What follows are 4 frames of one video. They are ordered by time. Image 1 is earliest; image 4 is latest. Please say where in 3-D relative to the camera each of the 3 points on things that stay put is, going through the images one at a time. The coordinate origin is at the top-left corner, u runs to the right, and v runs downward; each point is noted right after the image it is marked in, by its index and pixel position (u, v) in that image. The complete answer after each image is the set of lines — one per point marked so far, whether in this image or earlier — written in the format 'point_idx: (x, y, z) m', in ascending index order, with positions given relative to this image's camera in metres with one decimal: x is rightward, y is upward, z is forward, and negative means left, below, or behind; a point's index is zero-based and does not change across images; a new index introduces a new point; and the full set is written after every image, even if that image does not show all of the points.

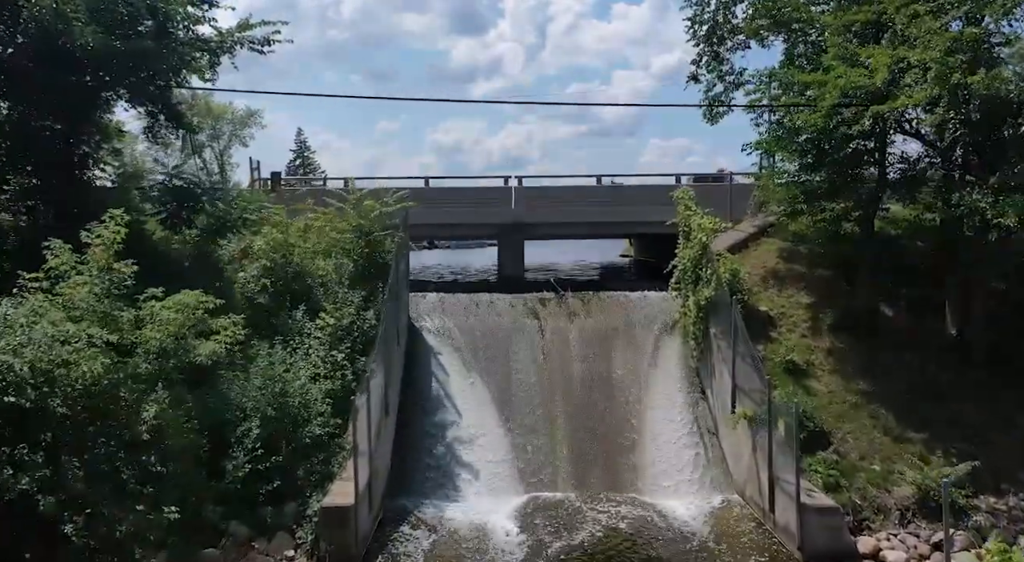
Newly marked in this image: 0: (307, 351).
0: (-3.6, -1.2, +12.3) m
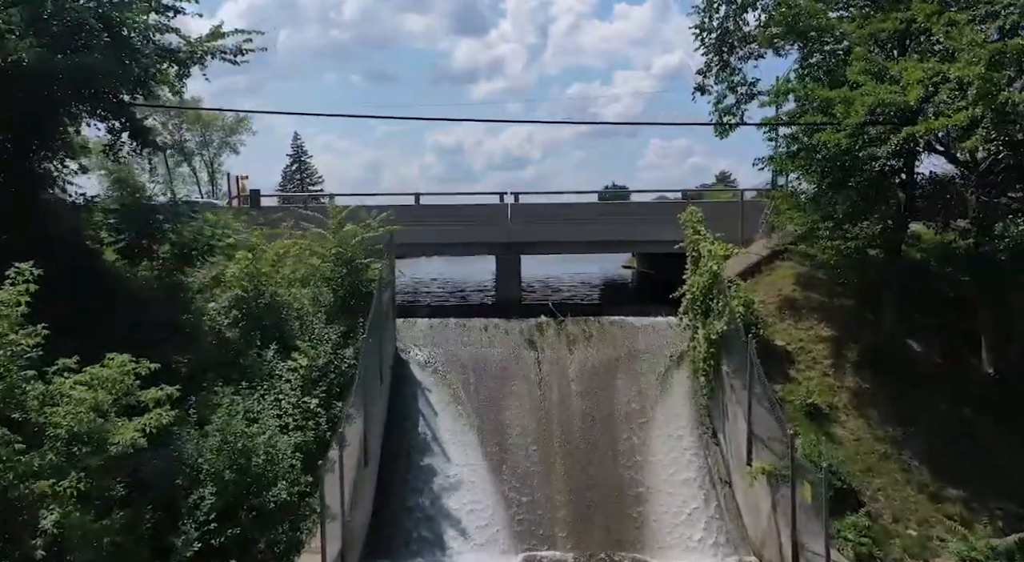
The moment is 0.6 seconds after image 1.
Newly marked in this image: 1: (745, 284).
0: (-3.7, -1.8, +11.0) m
1: (+4.9, 0.0, +14.6) m
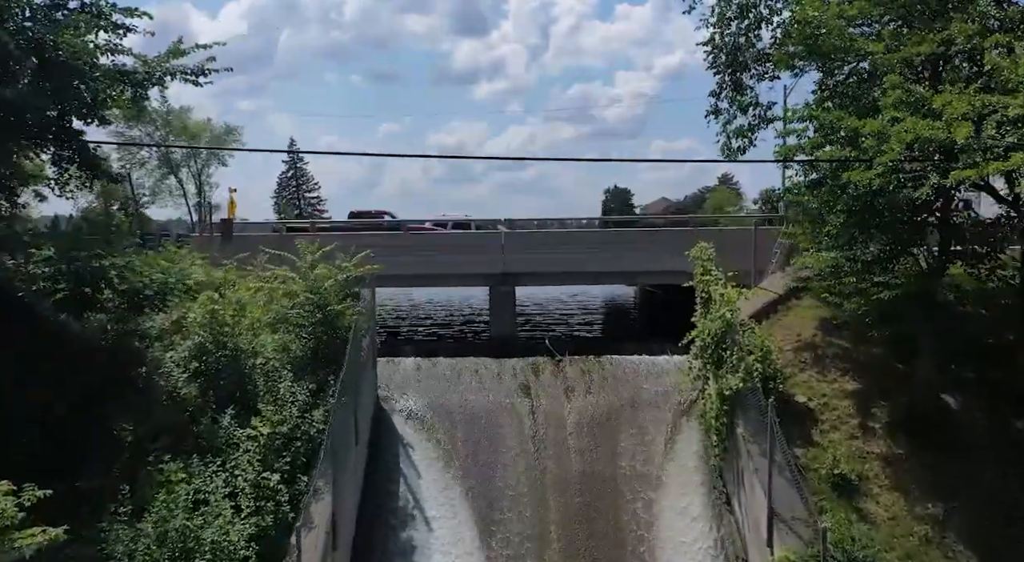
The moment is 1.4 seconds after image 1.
0: (-3.9, -2.7, +9.7) m
1: (+4.8, -0.9, +13.3) m
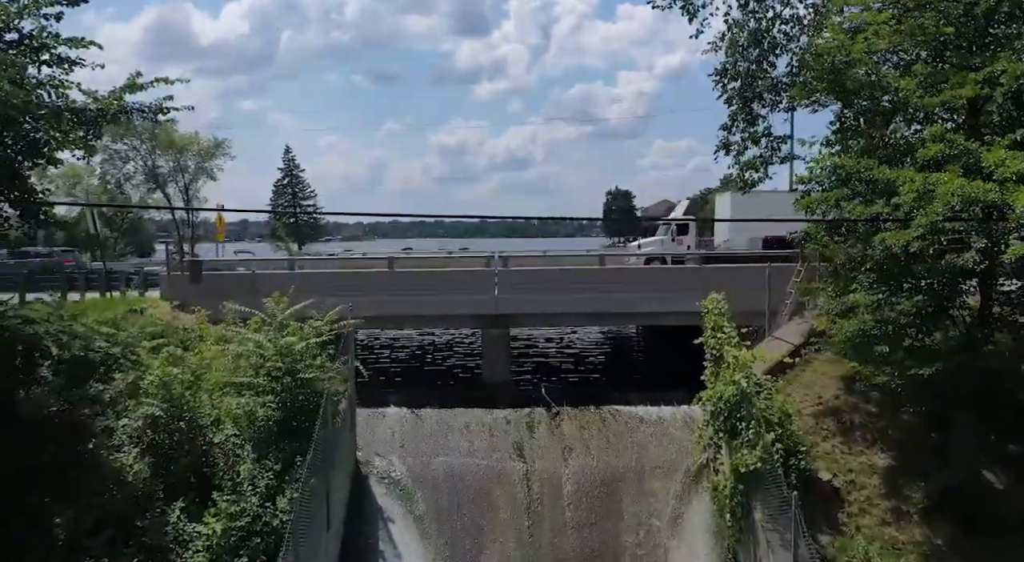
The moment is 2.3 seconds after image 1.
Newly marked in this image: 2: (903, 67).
0: (-4.1, -3.6, +8.5) m
1: (+4.6, -1.8, +12.0) m
2: (+6.3, +3.4, +11.0) m
